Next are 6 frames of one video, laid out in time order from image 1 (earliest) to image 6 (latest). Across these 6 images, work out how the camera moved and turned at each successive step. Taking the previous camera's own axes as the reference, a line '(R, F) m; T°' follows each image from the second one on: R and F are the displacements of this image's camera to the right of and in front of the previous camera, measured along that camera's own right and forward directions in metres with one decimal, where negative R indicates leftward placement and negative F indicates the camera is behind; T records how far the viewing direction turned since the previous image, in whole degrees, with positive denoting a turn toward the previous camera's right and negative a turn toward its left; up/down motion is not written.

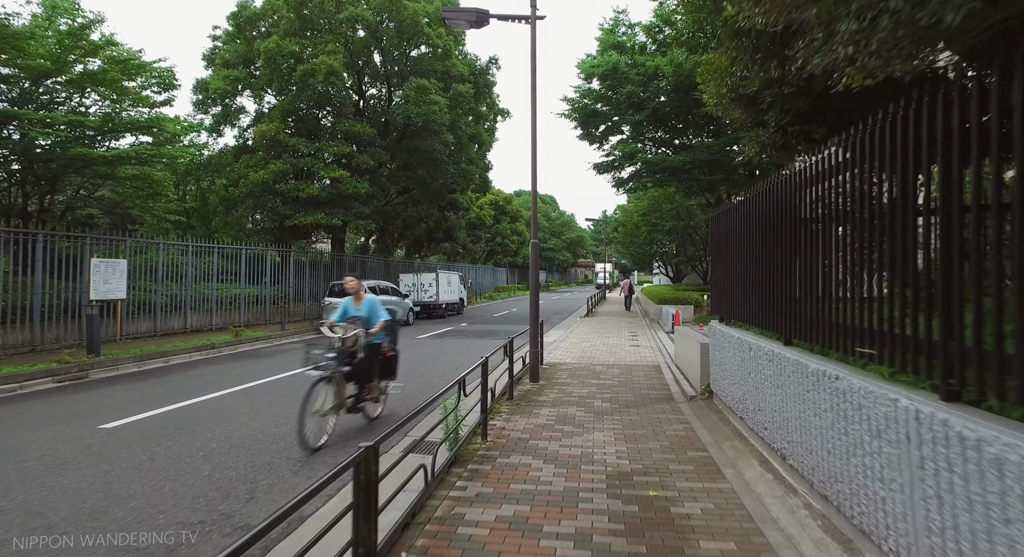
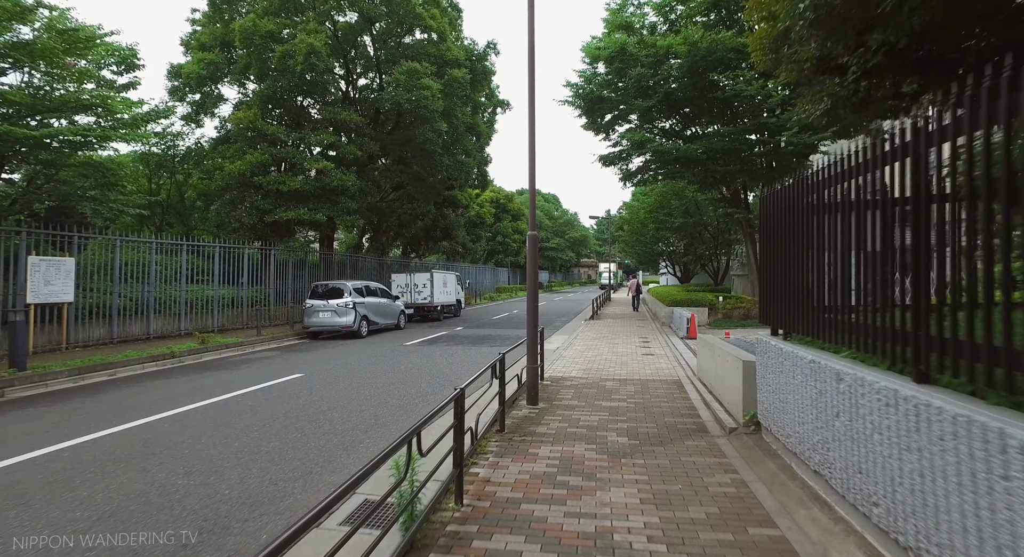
(+0.1, +1.5) m; 0°
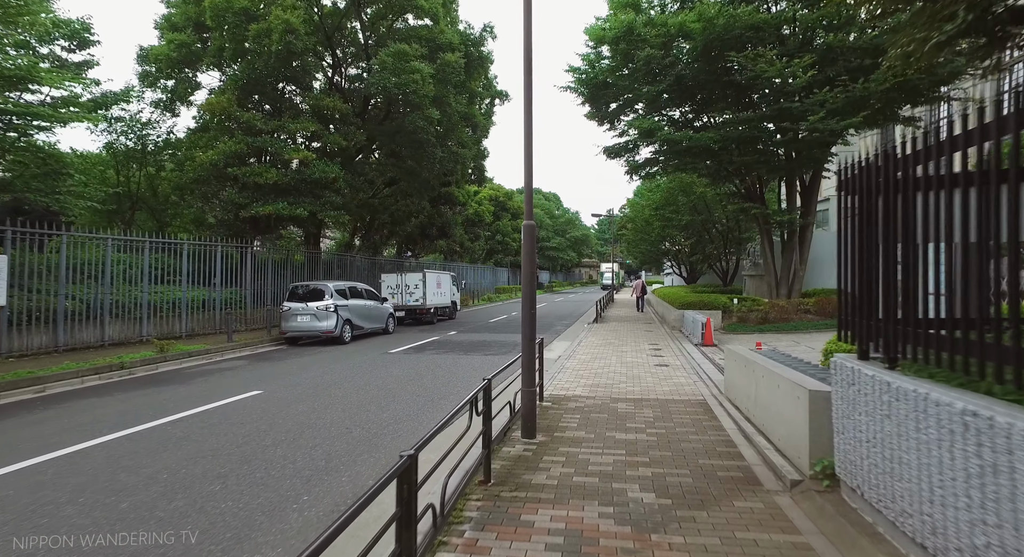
(+0.1, +1.4) m; 0°
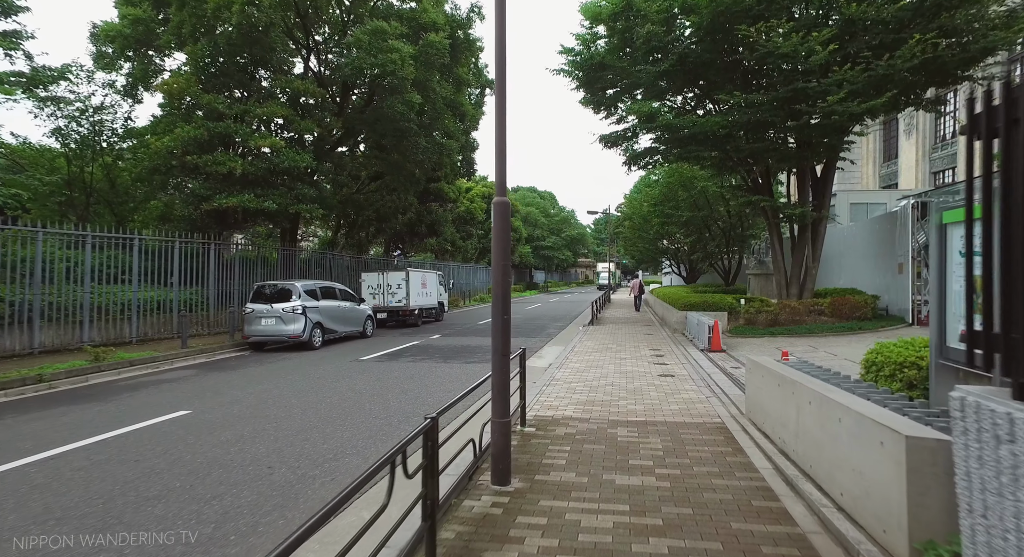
(+0.2, +1.4) m; 0°
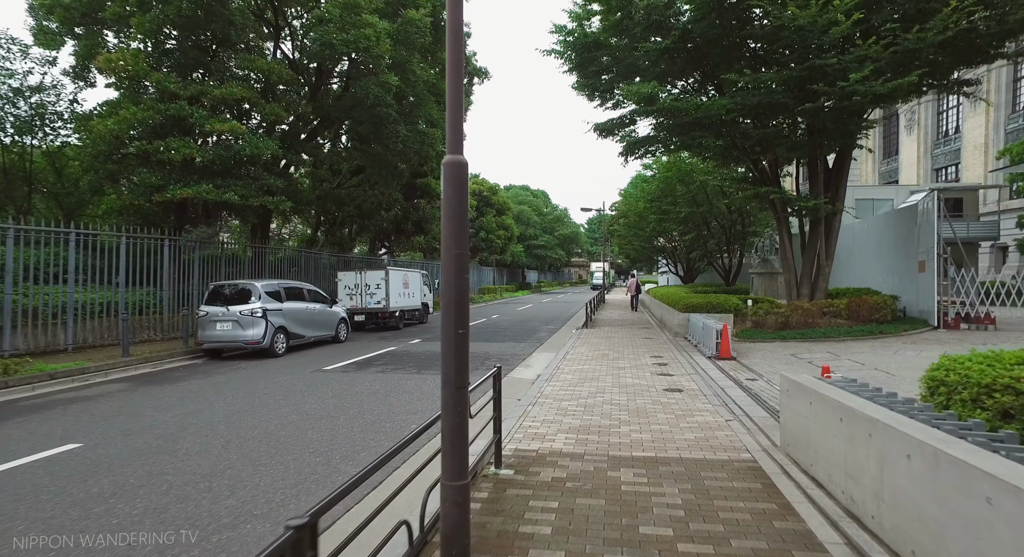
(+0.2, +1.4) m; +1°
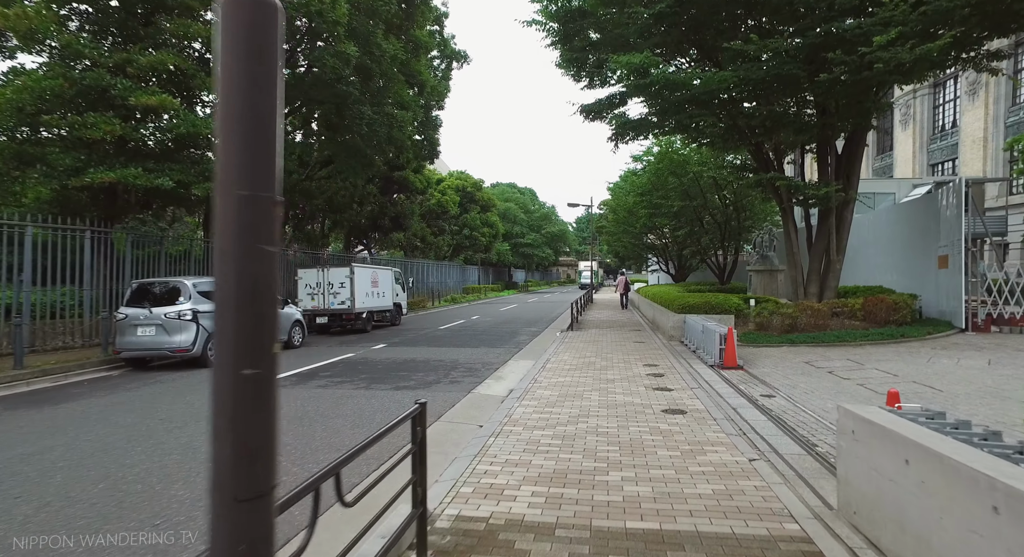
(+0.3, +1.6) m; +1°
